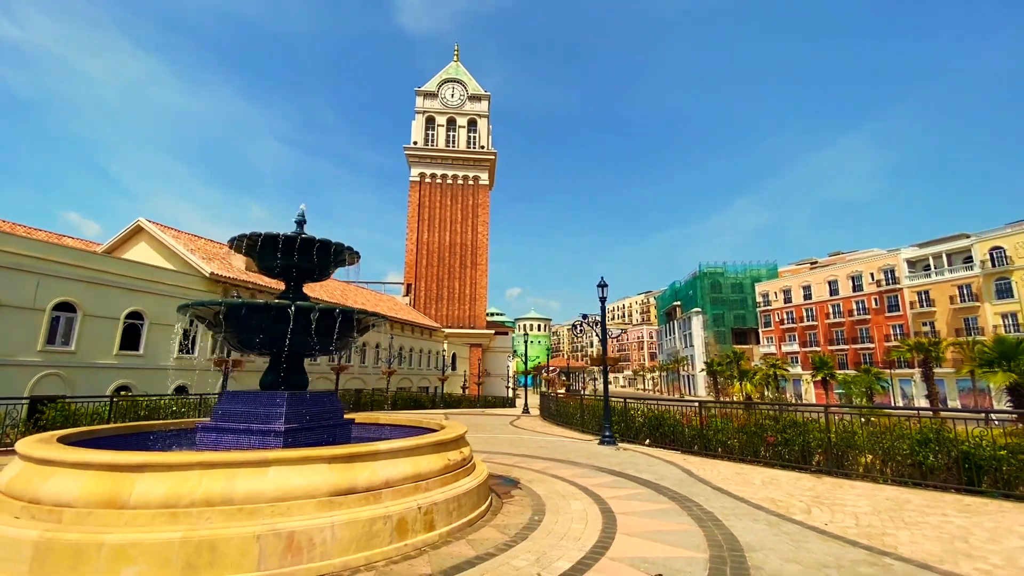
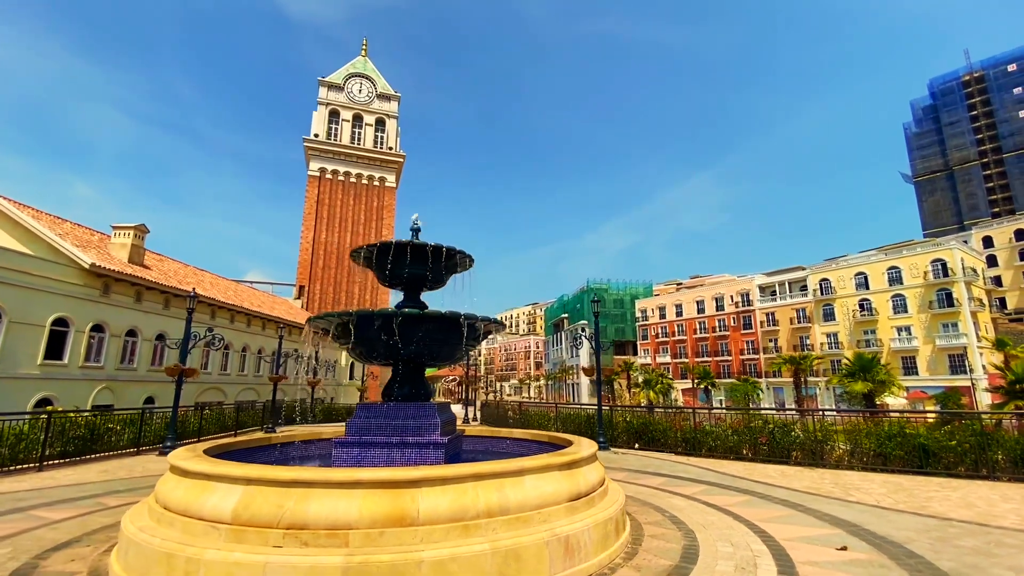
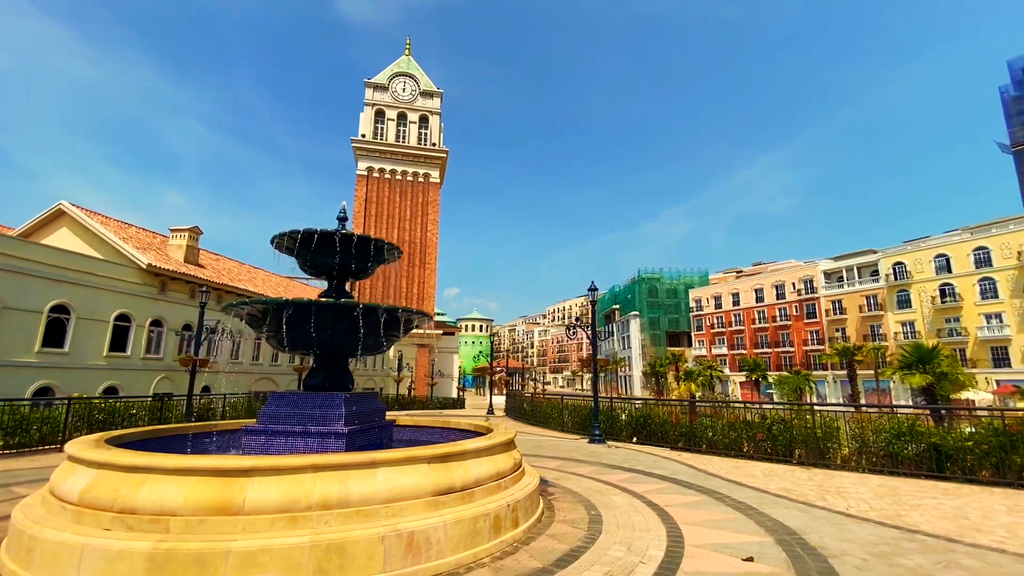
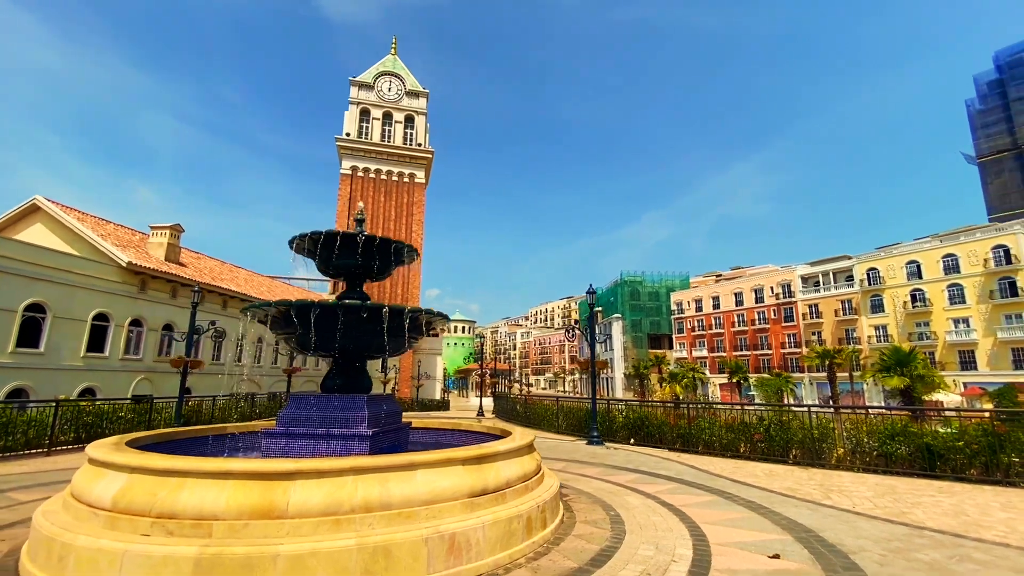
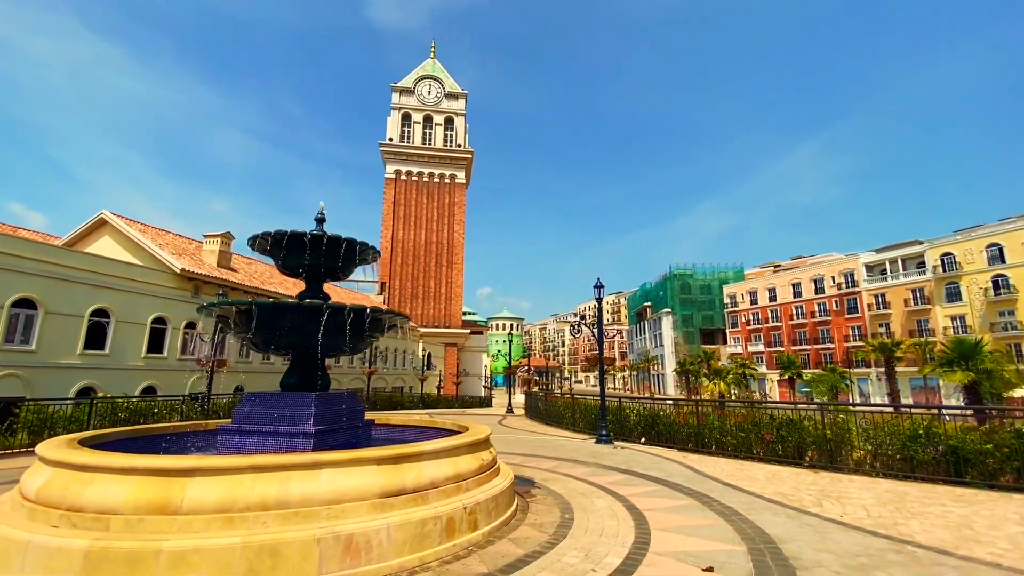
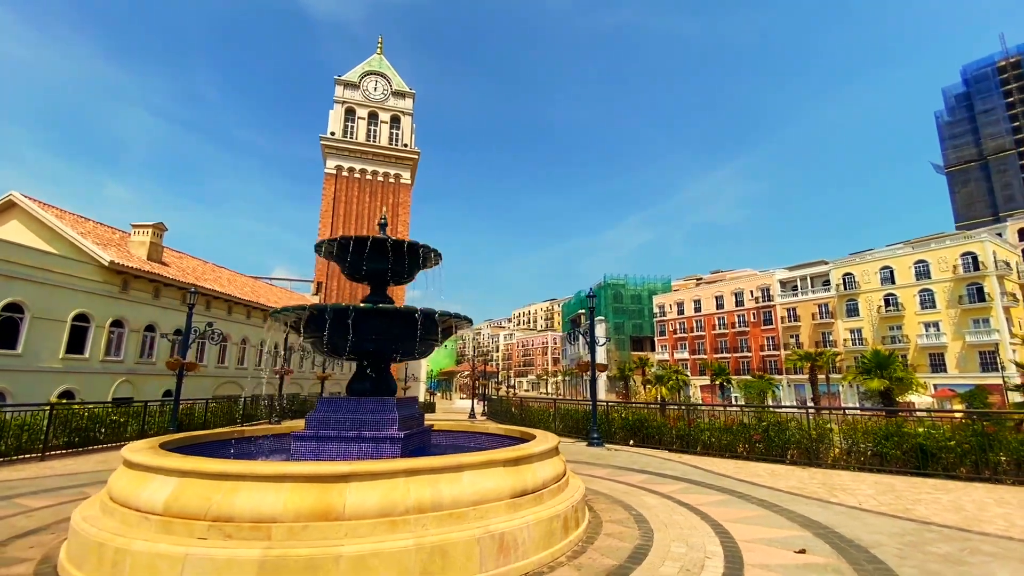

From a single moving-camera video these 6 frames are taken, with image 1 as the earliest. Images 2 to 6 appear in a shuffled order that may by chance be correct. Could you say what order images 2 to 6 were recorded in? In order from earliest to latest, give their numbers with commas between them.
5, 3, 4, 6, 2
